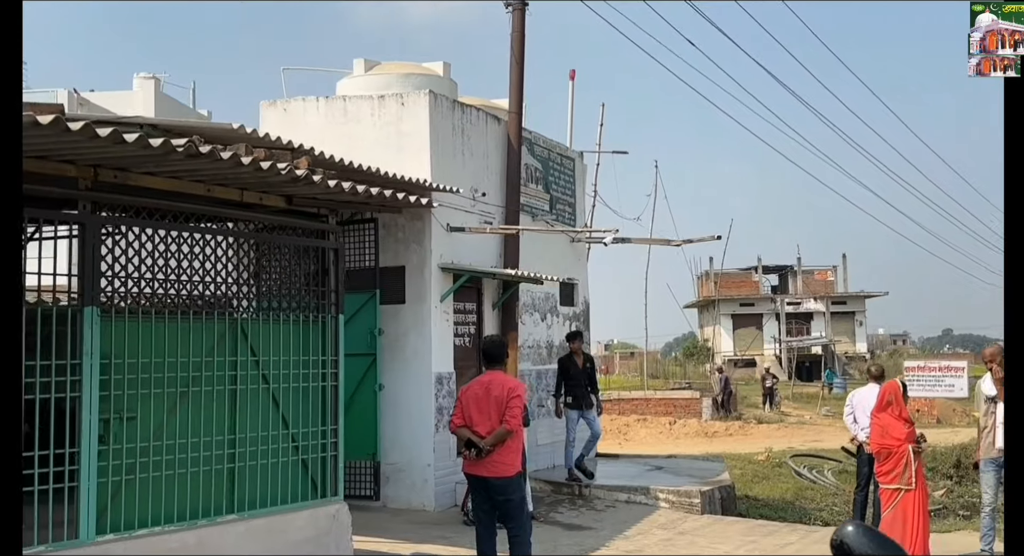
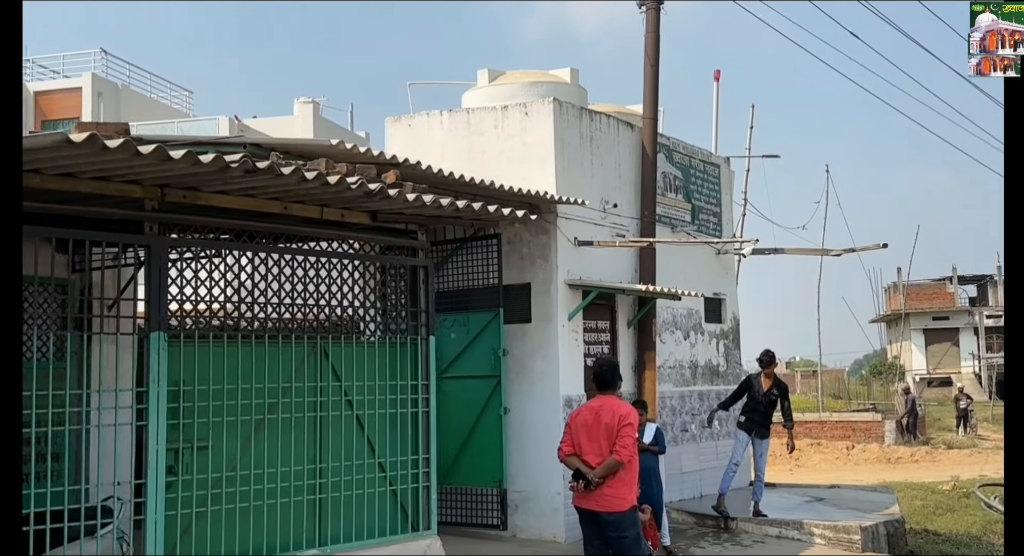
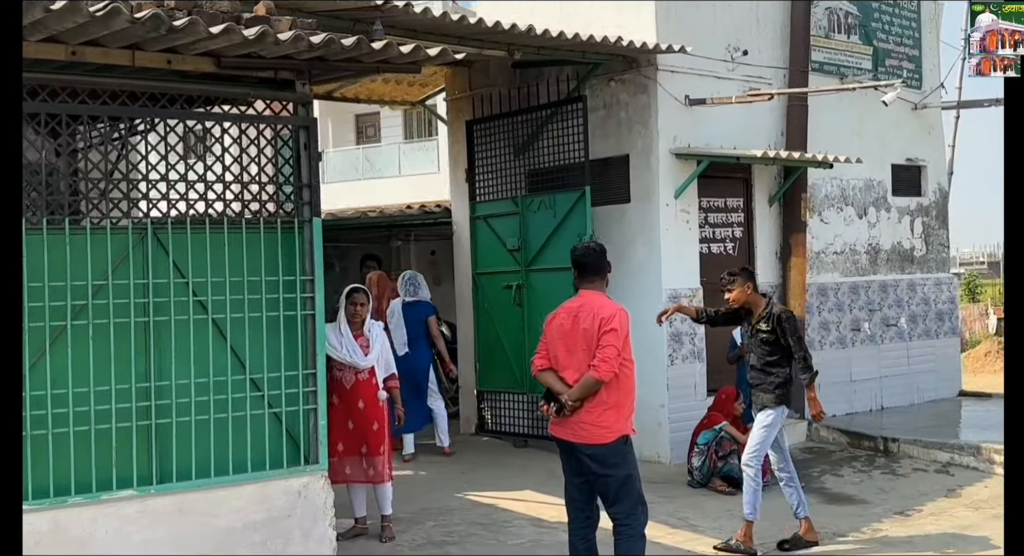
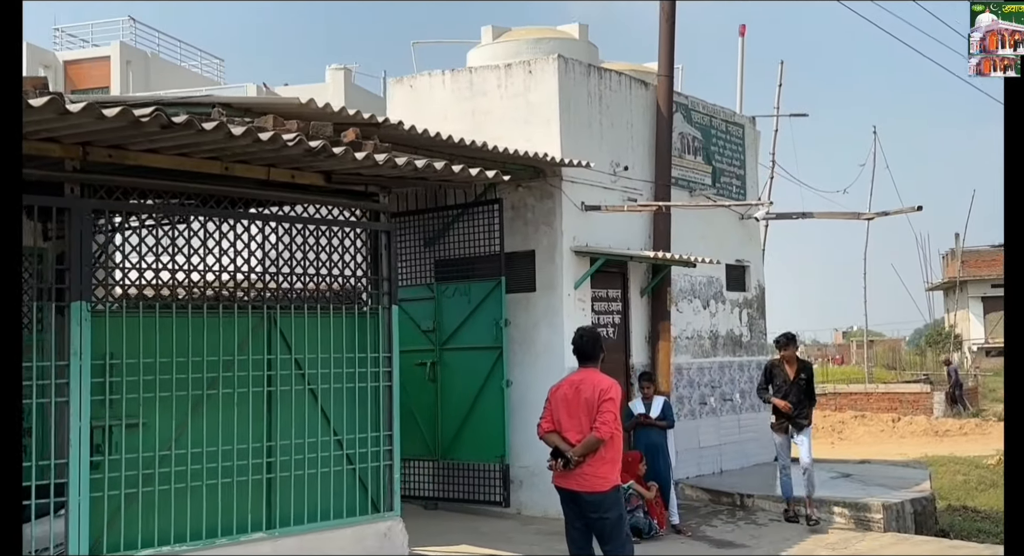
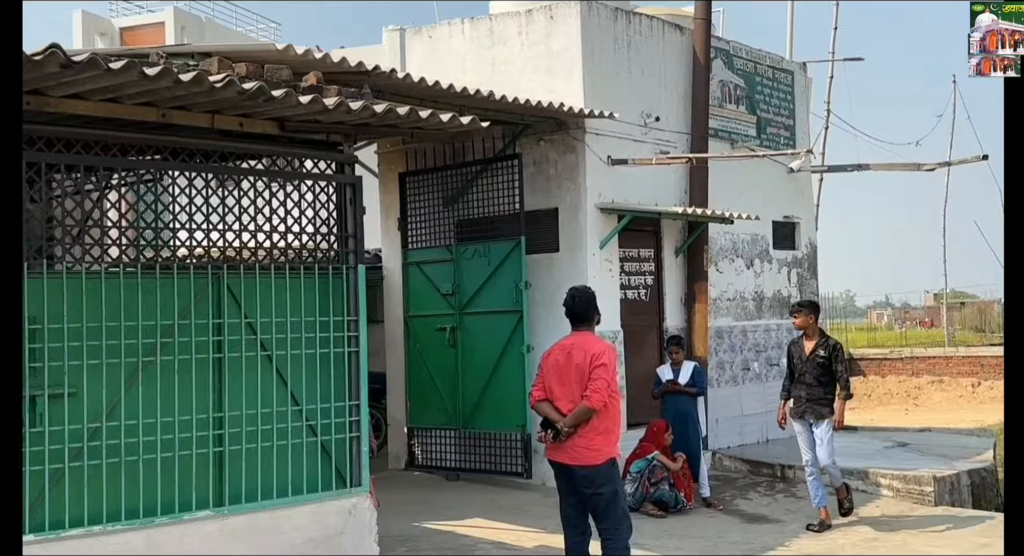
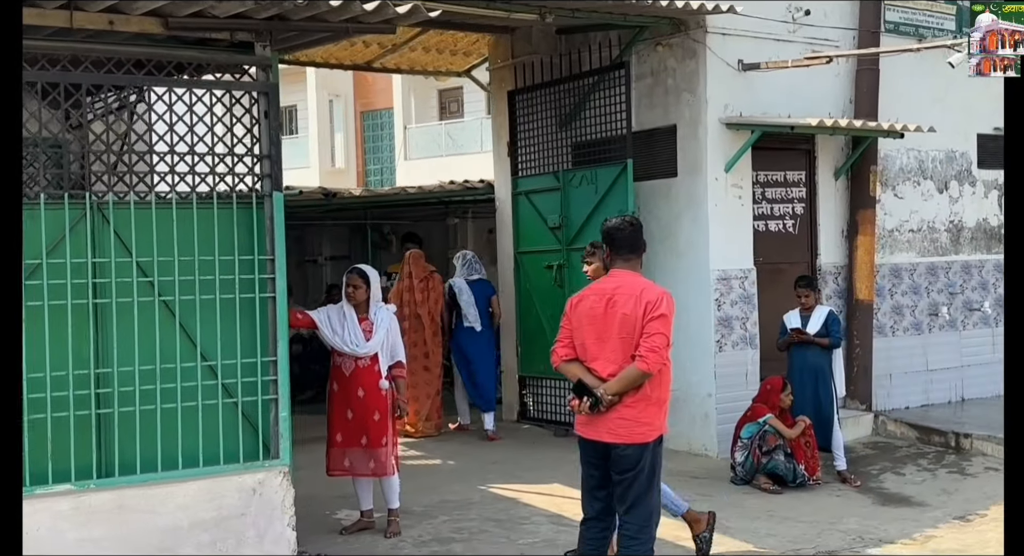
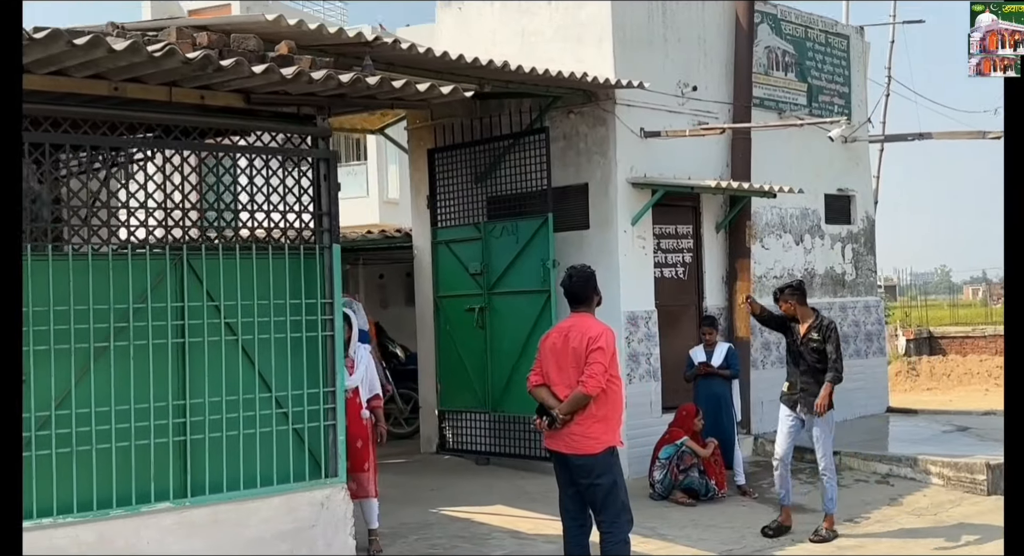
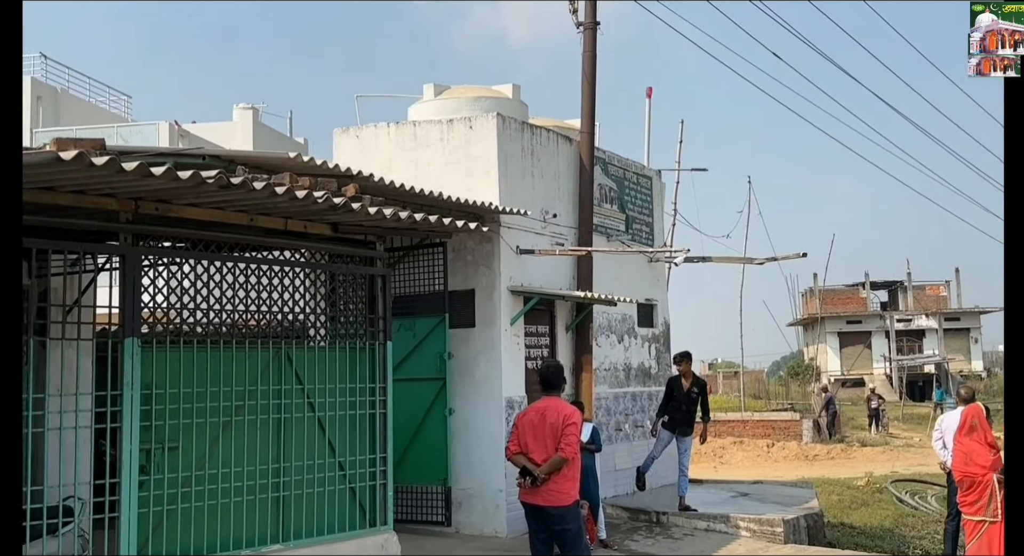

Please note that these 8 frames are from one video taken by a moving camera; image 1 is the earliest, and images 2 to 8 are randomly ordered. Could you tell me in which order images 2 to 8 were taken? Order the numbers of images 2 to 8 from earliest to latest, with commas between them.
8, 2, 4, 5, 7, 3, 6
